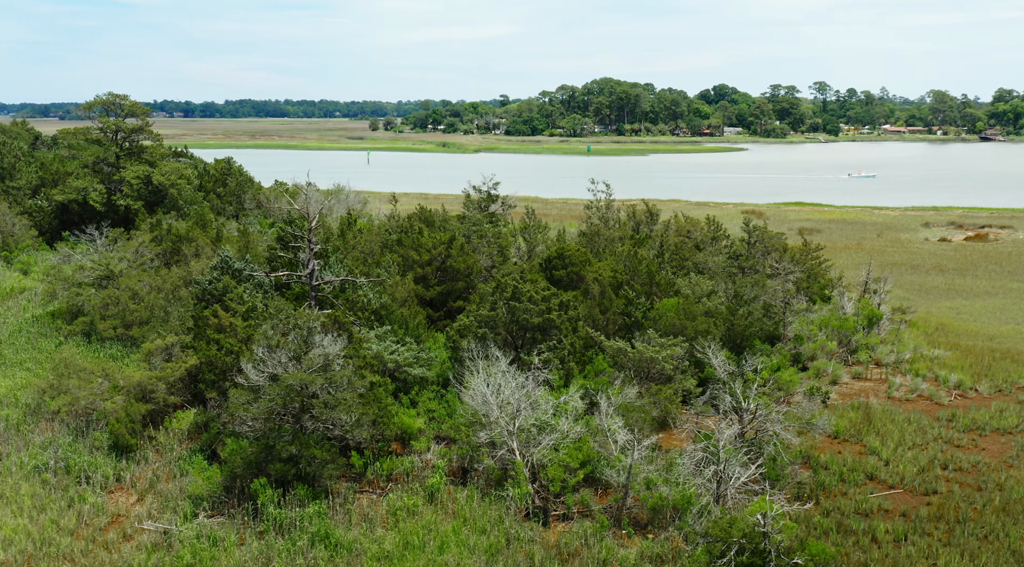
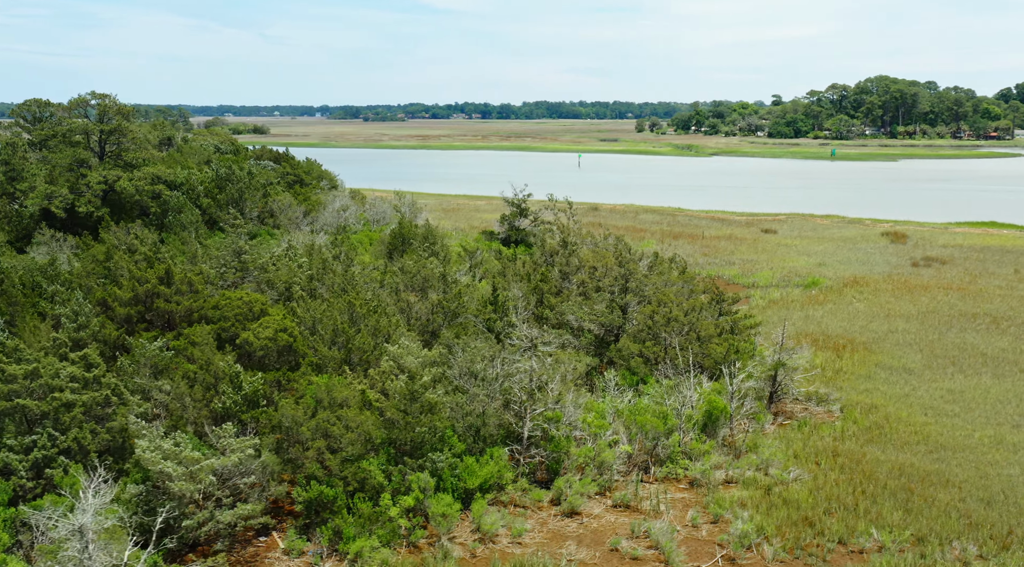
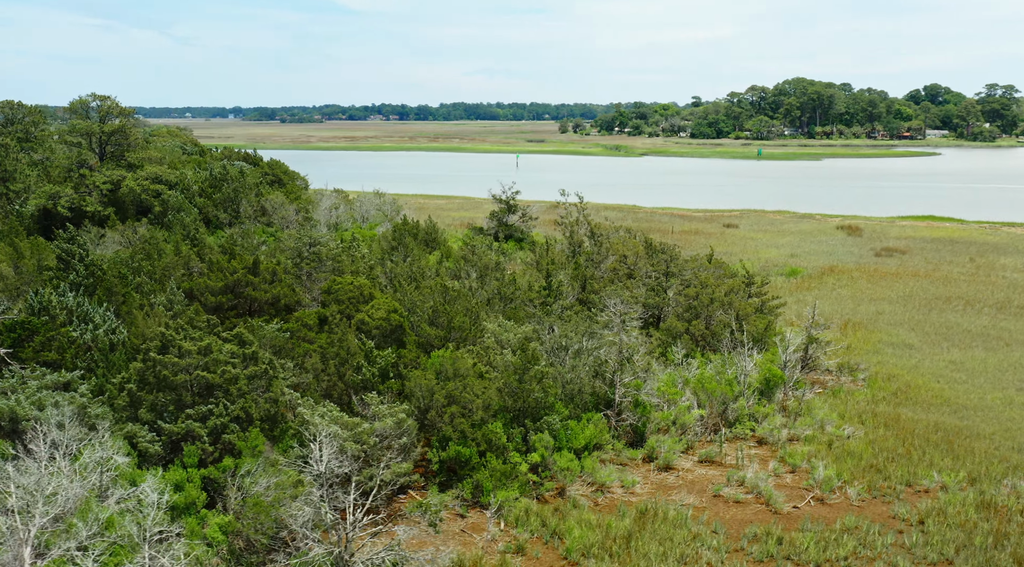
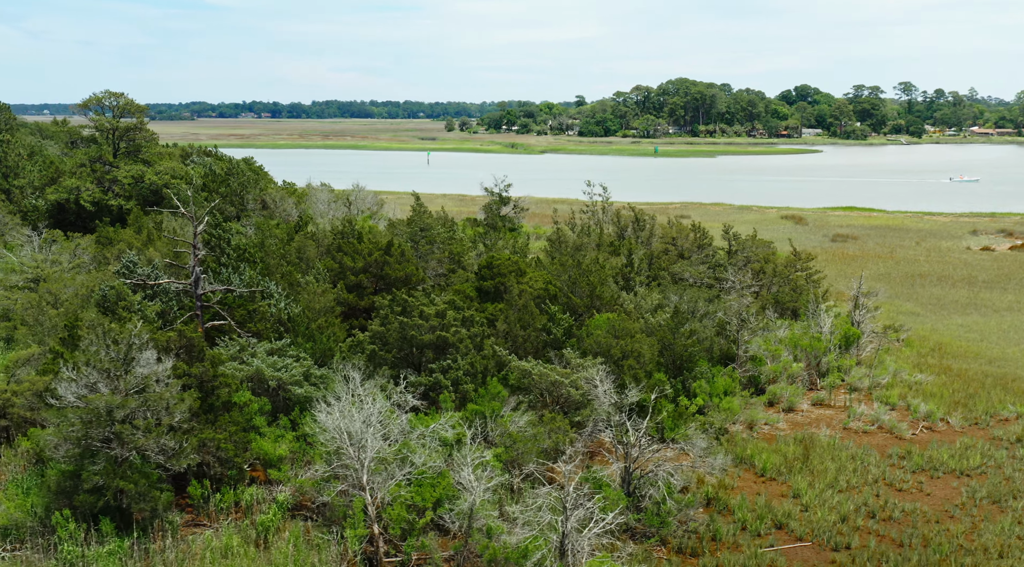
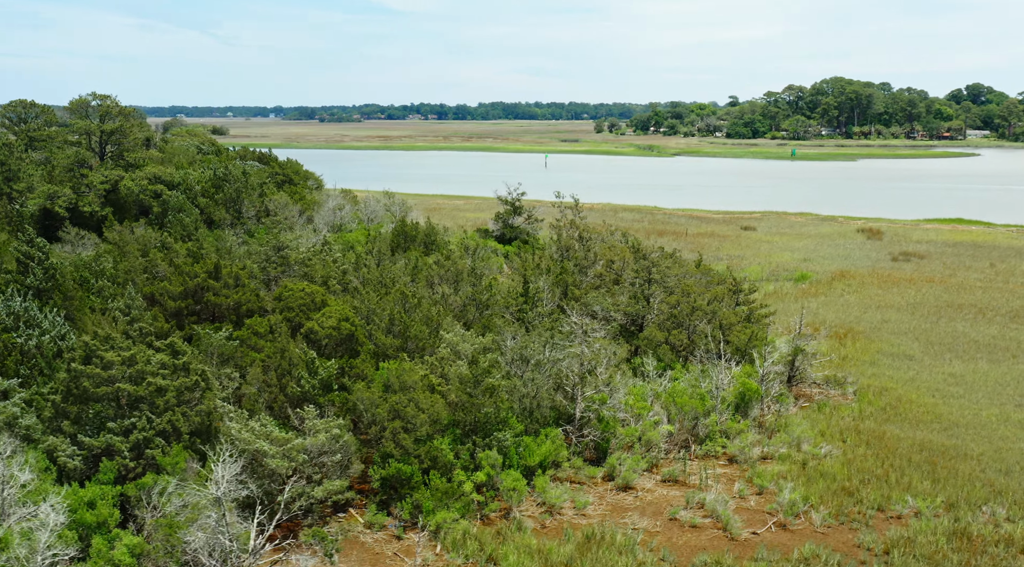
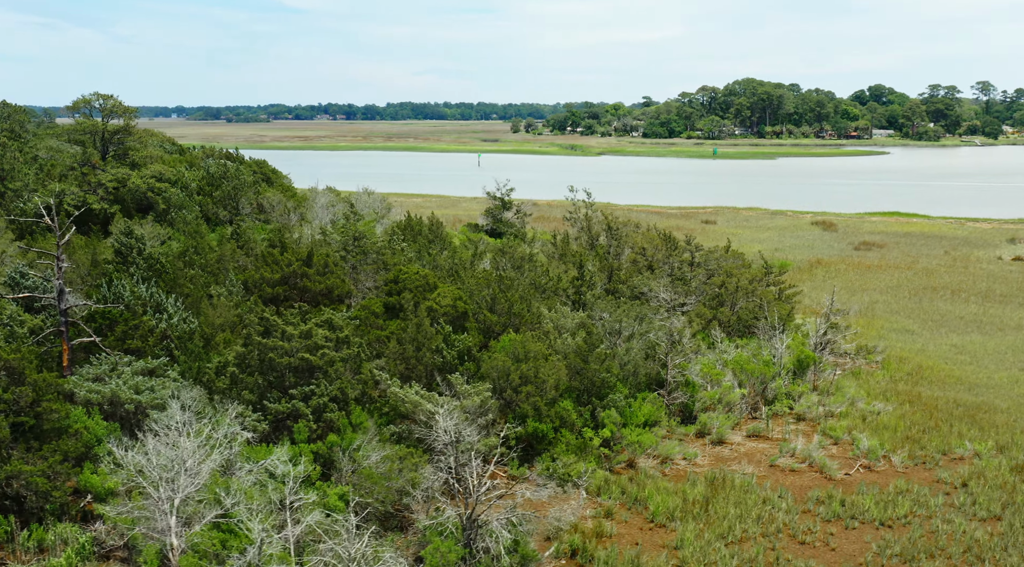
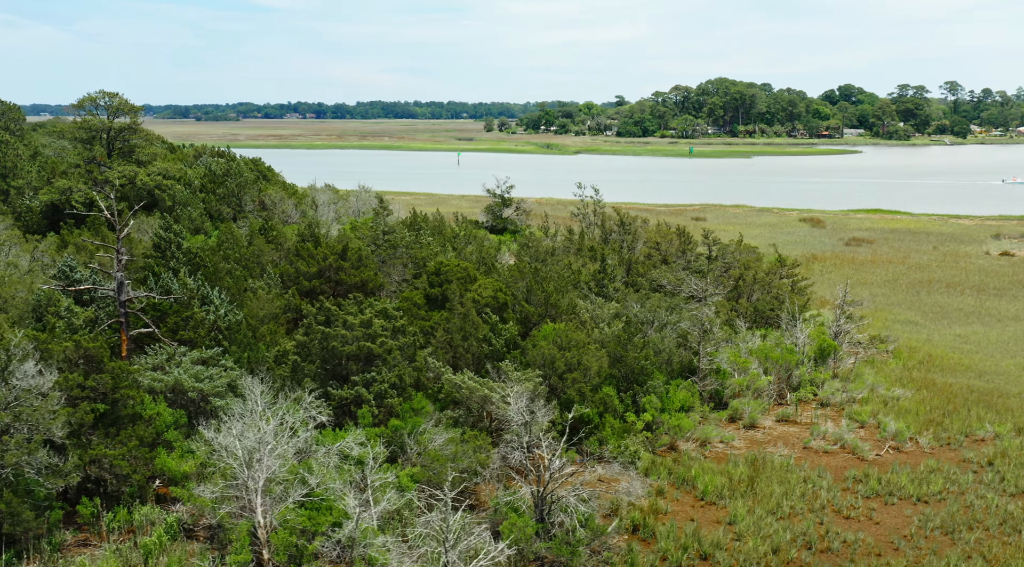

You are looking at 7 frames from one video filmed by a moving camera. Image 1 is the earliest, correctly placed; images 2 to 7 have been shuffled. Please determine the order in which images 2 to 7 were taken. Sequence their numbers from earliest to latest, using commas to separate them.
4, 7, 6, 3, 5, 2
